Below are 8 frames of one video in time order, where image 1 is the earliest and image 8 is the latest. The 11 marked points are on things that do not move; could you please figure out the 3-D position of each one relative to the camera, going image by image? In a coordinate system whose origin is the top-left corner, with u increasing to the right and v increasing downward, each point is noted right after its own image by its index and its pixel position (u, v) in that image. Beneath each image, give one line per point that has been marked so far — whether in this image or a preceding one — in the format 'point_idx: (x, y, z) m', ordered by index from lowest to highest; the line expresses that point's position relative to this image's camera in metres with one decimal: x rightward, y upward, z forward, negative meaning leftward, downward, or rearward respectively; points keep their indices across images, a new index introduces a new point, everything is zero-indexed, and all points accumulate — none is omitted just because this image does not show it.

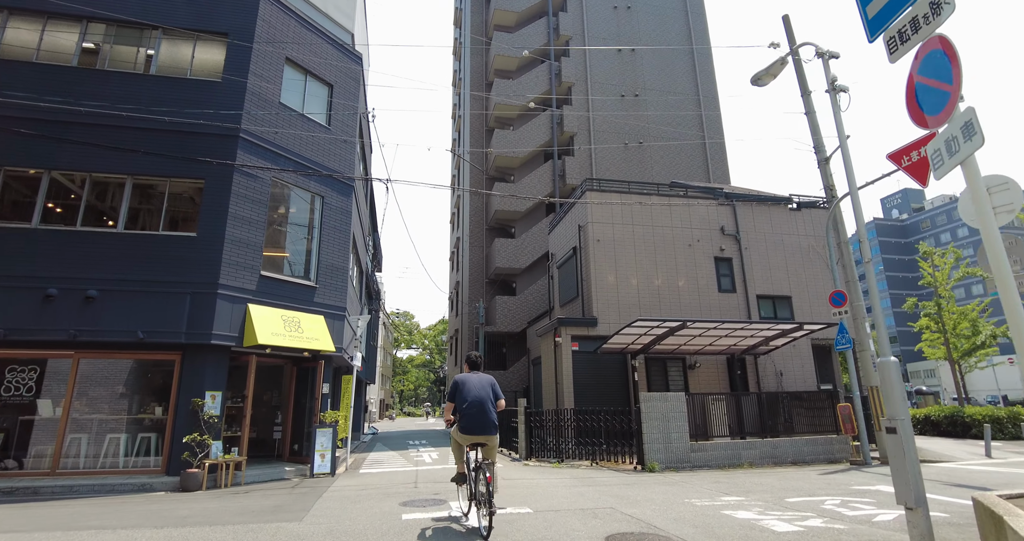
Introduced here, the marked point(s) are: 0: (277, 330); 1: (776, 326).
0: (-4.8, -1.3, +10.4) m
1: (+6.8, -1.4, +13.0) m
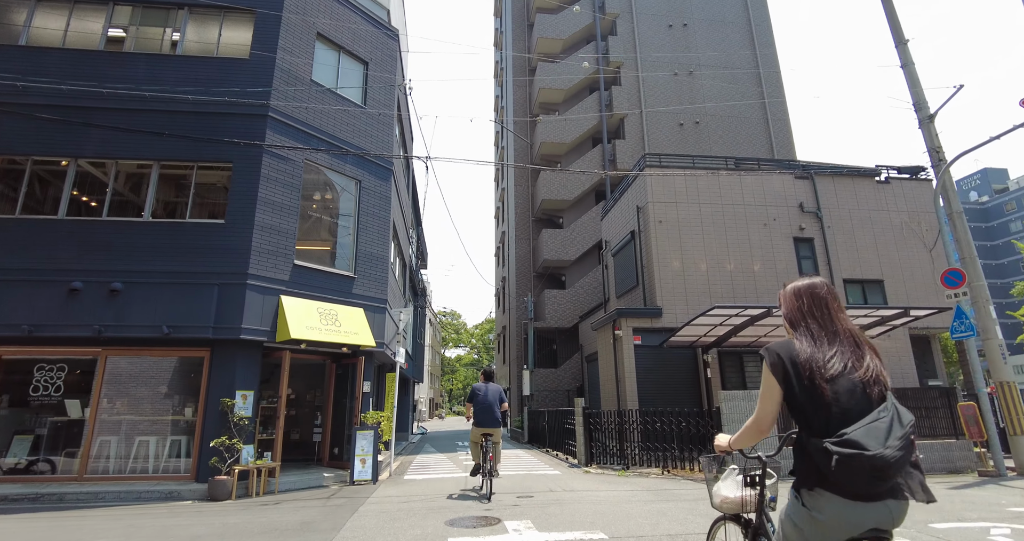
0: (-3.7, -1.0, +9.5) m
1: (+8.1, -0.9, +11.1) m
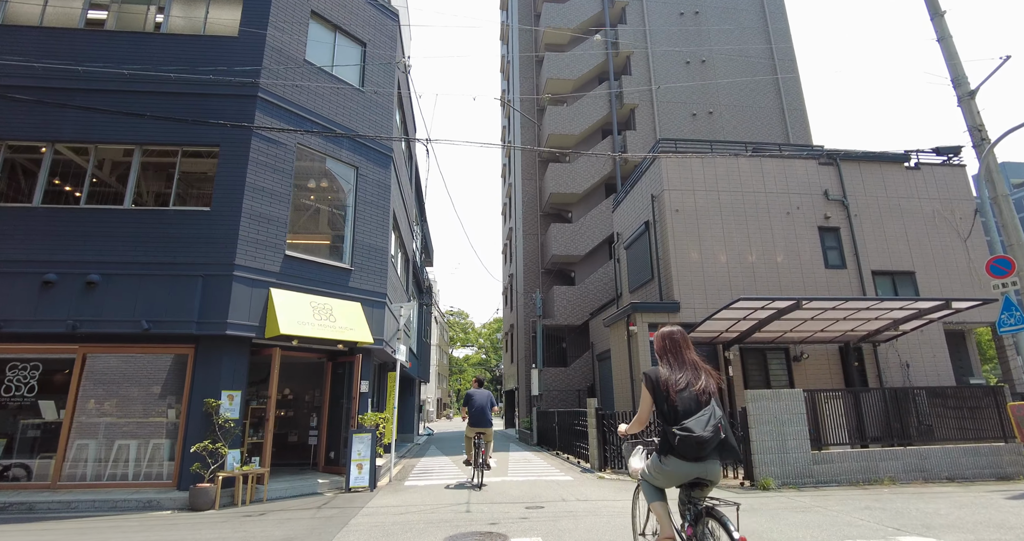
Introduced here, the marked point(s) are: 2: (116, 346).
0: (-3.6, -0.9, +8.8) m
1: (+8.2, -0.7, +10.3) m
2: (-6.5, -1.2, +8.3) m
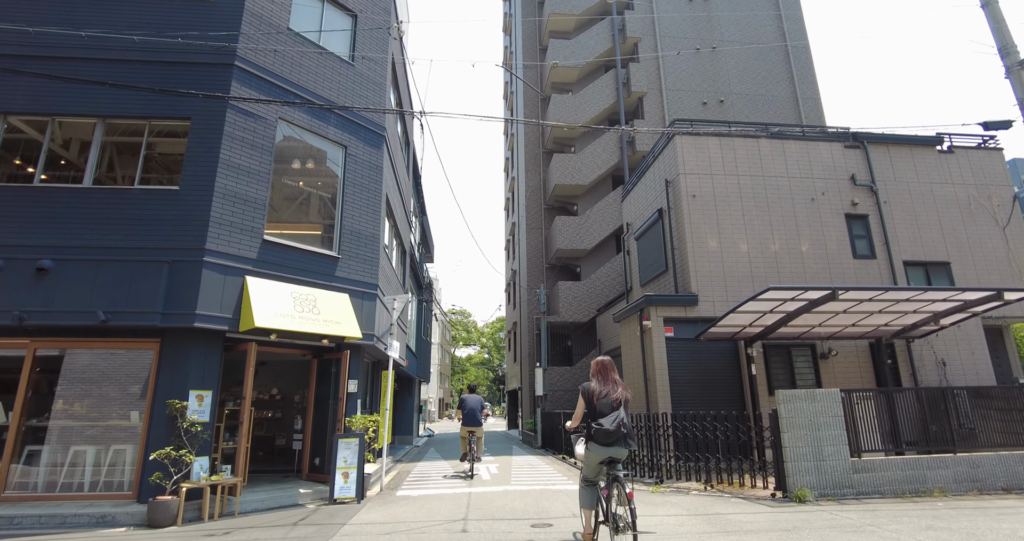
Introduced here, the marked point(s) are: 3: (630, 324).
0: (-3.6, -0.6, +7.9) m
1: (+8.3, -0.5, +9.3) m
2: (-6.4, -1.0, +7.4) m
3: (+2.9, -1.3, +12.4) m
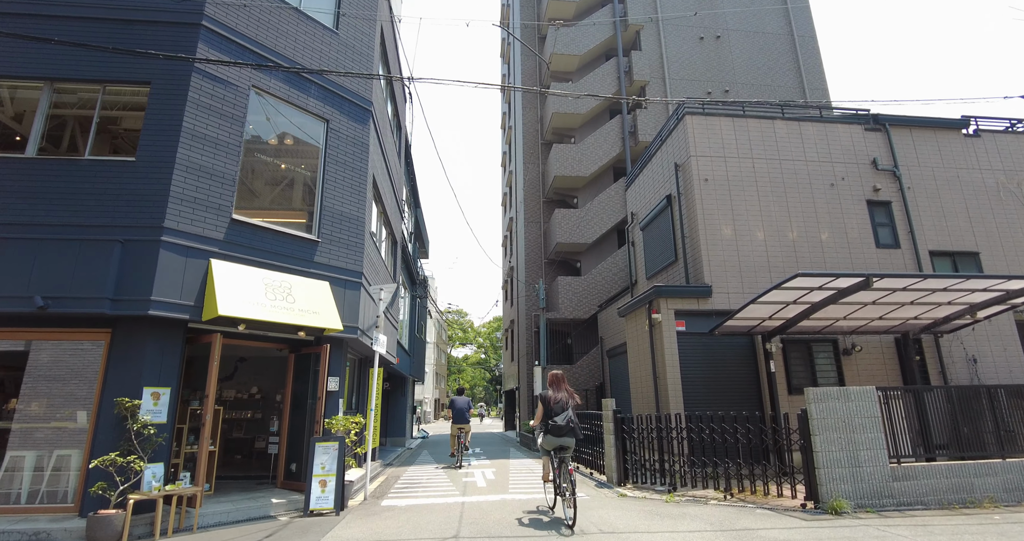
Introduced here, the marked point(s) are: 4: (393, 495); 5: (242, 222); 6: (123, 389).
0: (-3.6, -0.4, +7.1) m
1: (+8.2, -0.3, +8.5) m
2: (-6.4, -0.8, +6.5) m
3: (+2.9, -1.1, +11.6) m
4: (-2.1, -3.9, +8.8) m
5: (-3.9, +0.7, +7.4) m
6: (-4.8, -1.5, +6.2) m
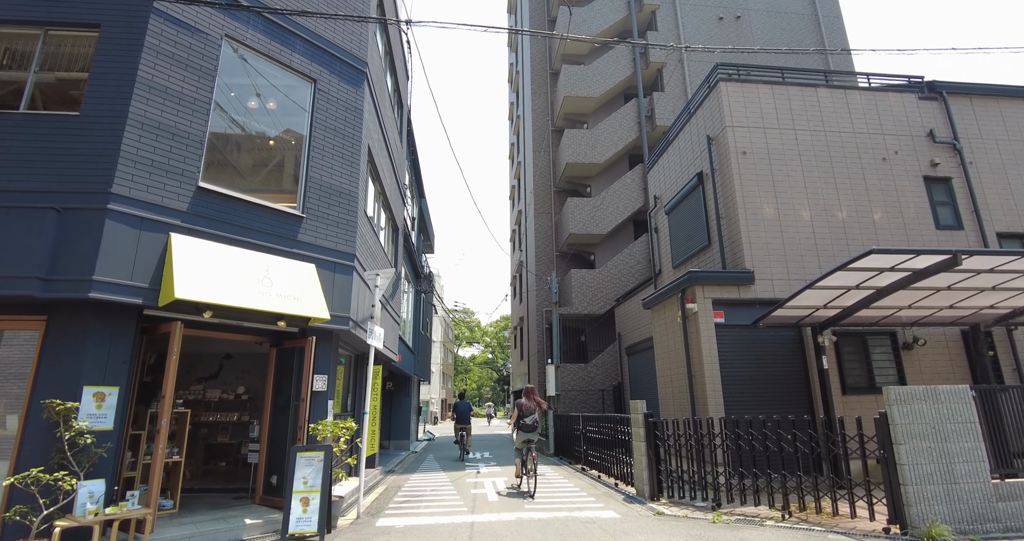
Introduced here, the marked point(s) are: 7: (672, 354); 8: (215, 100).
0: (-3.4, -0.1, +5.9) m
1: (+8.5, 0.0, +7.2) m
2: (-6.2, -0.5, +5.4) m
3: (+3.1, -0.8, +10.4) m
4: (-1.8, -3.6, +7.6) m
5: (-3.7, +1.0, +6.3) m
6: (-4.6, -1.2, +5.1) m
7: (+3.1, -1.7, +10.1) m
8: (-3.9, +2.2, +6.6) m
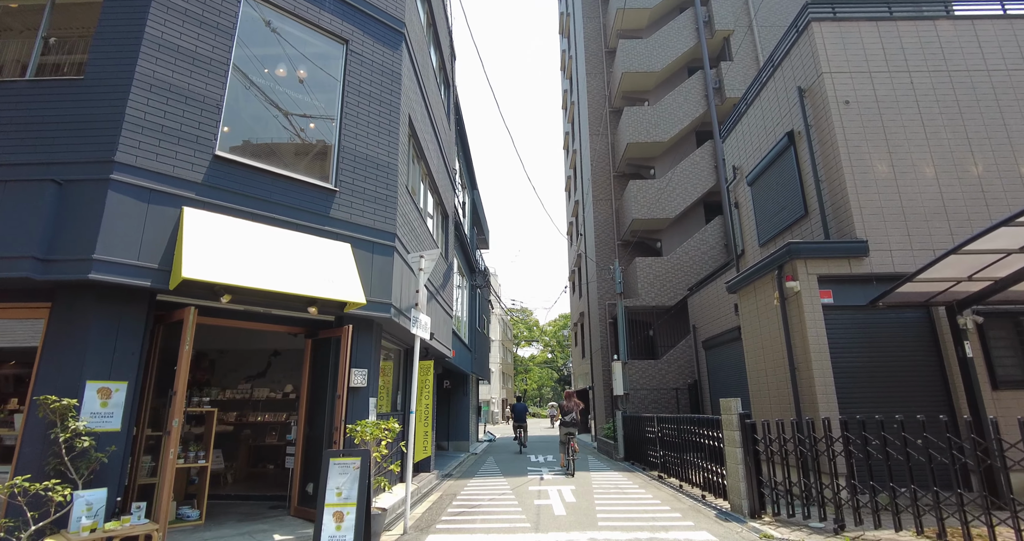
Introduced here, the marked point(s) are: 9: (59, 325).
0: (-2.7, +0.1, +5.1) m
1: (+9.2, +0.6, +5.1) m
2: (-5.6, -0.4, +4.9) m
3: (+4.2, -0.4, +8.8) m
4: (-0.9, -3.3, +6.7) m
5: (-3.1, +1.2, +5.6) m
6: (-4.0, -1.0, +4.5) m
7: (+4.2, -1.3, +8.6) m
8: (-3.2, +2.4, +5.9) m
9: (-4.2, -0.5, +4.6) m
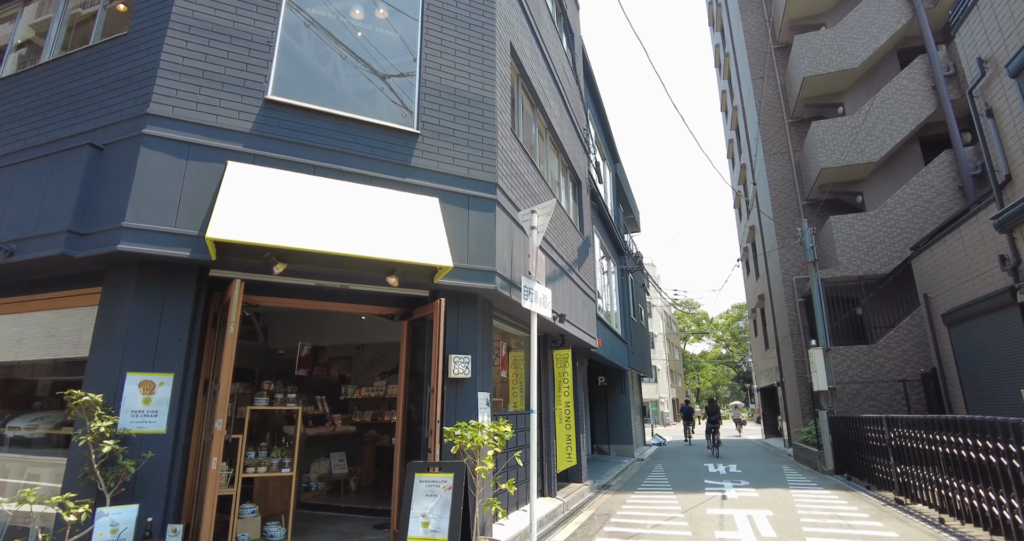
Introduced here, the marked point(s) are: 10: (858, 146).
0: (-1.8, +0.4, +4.1) m
1: (+9.5, +1.9, +0.5) m
2: (-4.5, -0.3, +4.8) m
3: (+6.0, +0.6, +5.5) m
4: (+0.7, -2.8, +4.9) m
5: (-2.1, +1.5, +4.6) m
6: (-3.1, -0.8, +3.8) m
7: (+6.0, -0.3, +5.3) m
8: (-2.2, +2.7, +5.0) m
9: (-3.2, -0.3, +4.0) m
10: (+9.6, +3.5, +14.1) m
